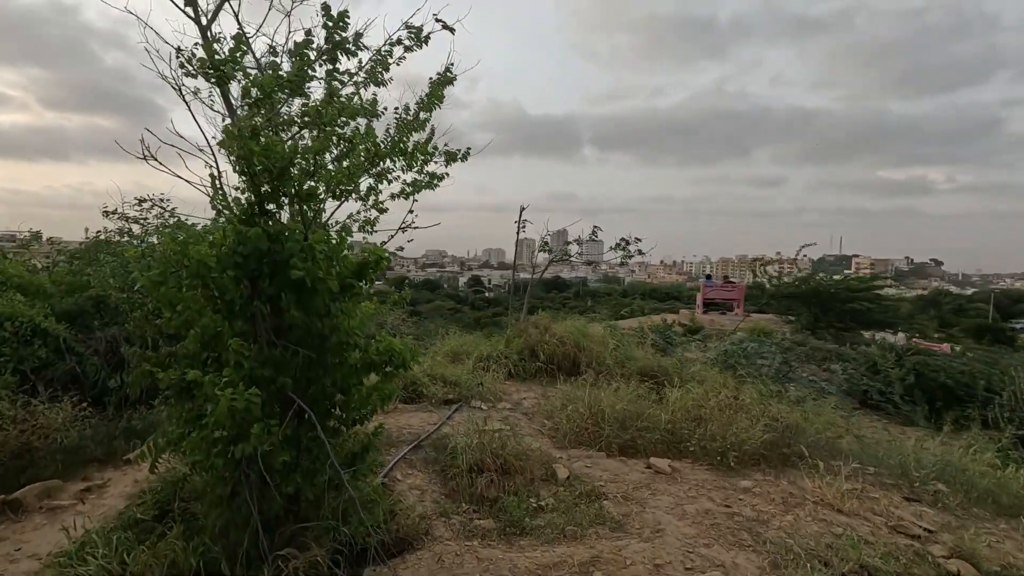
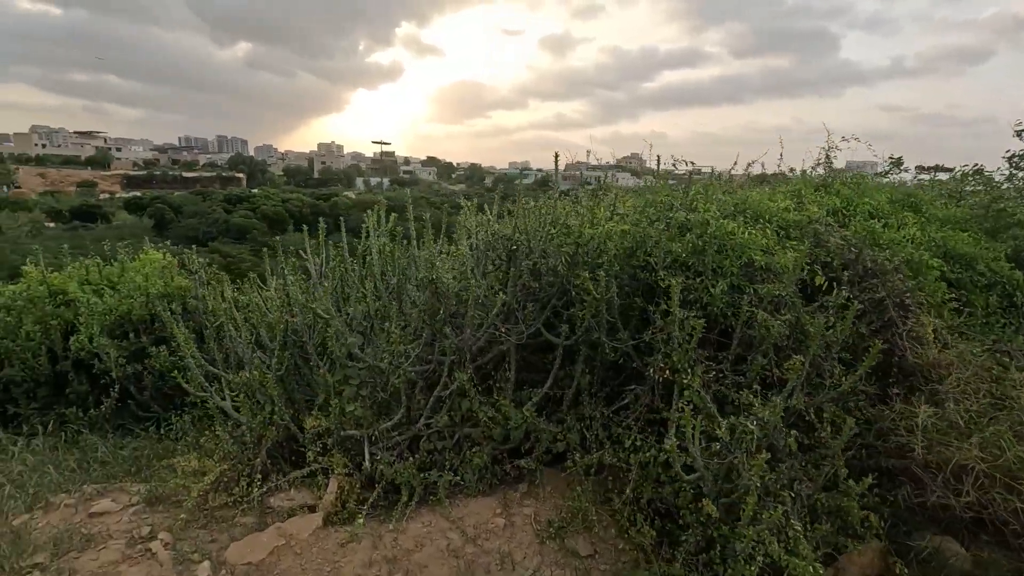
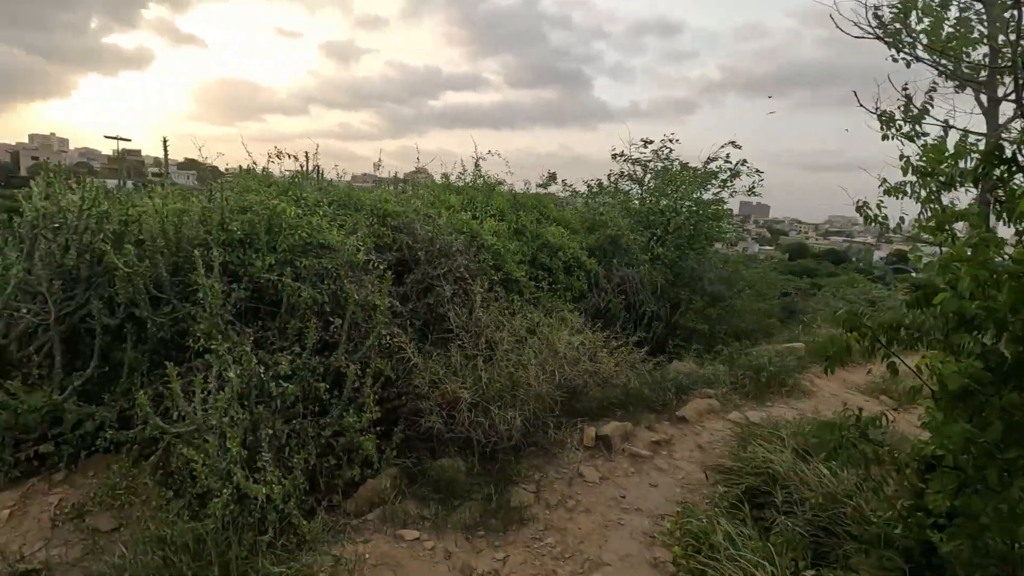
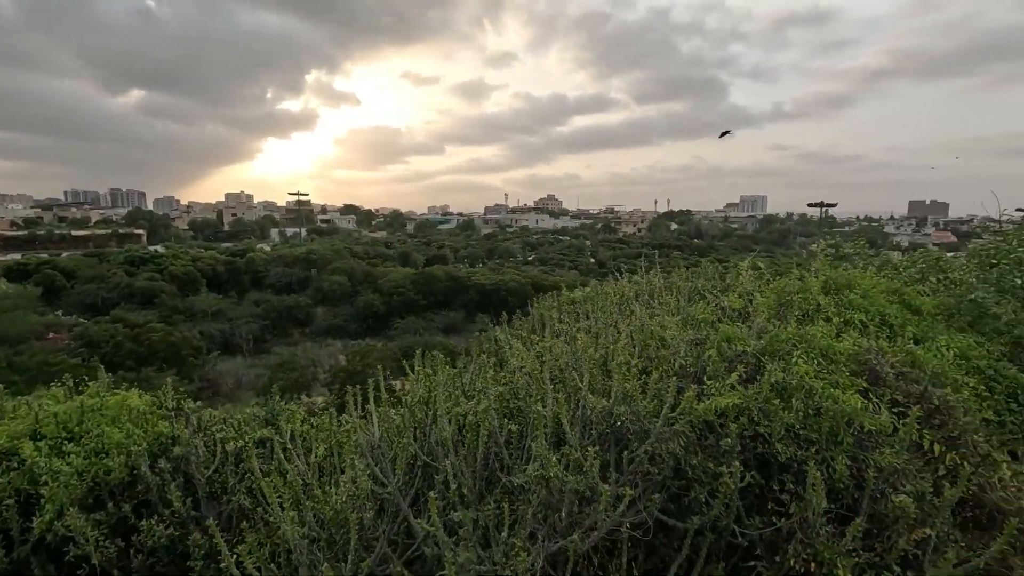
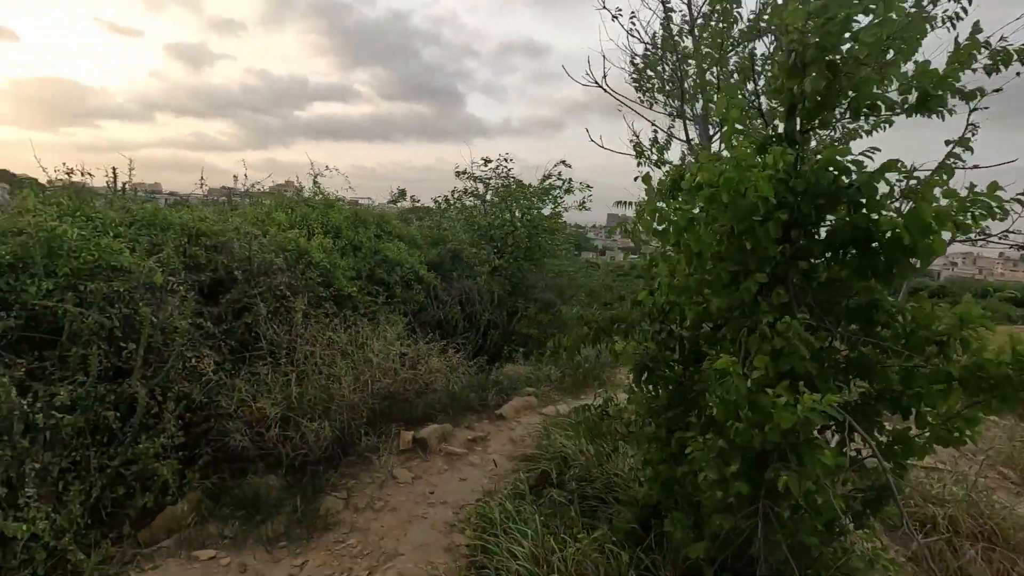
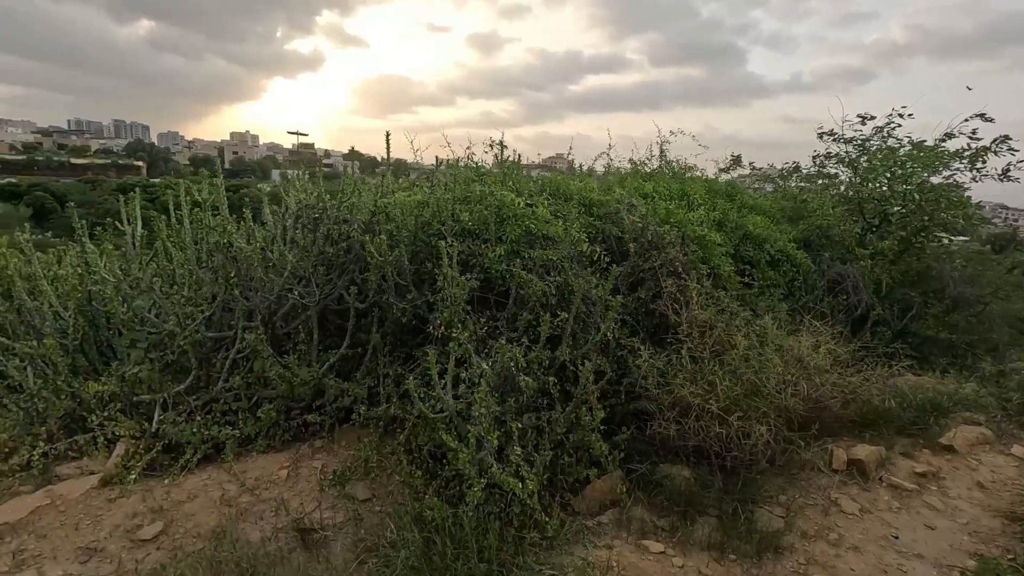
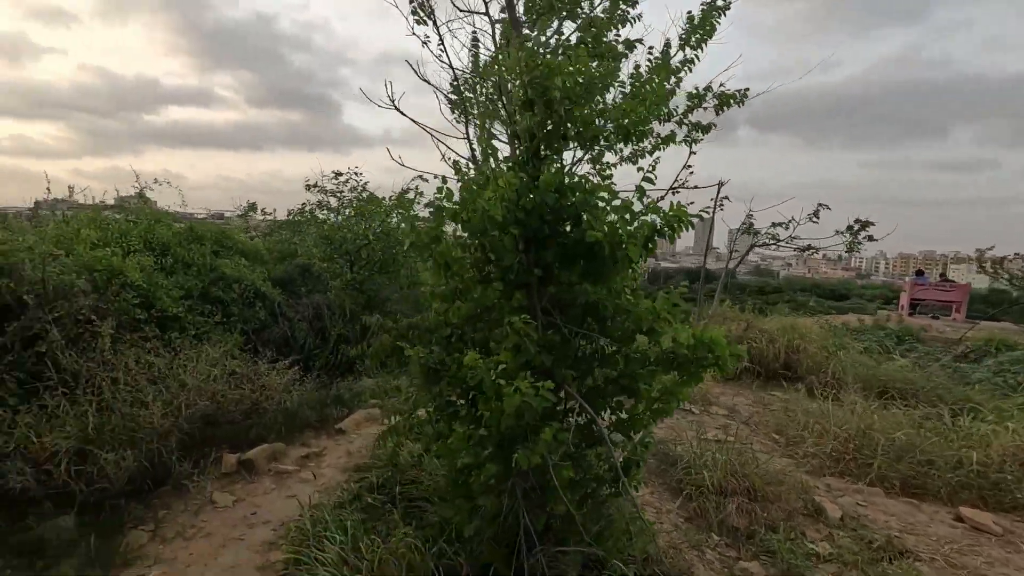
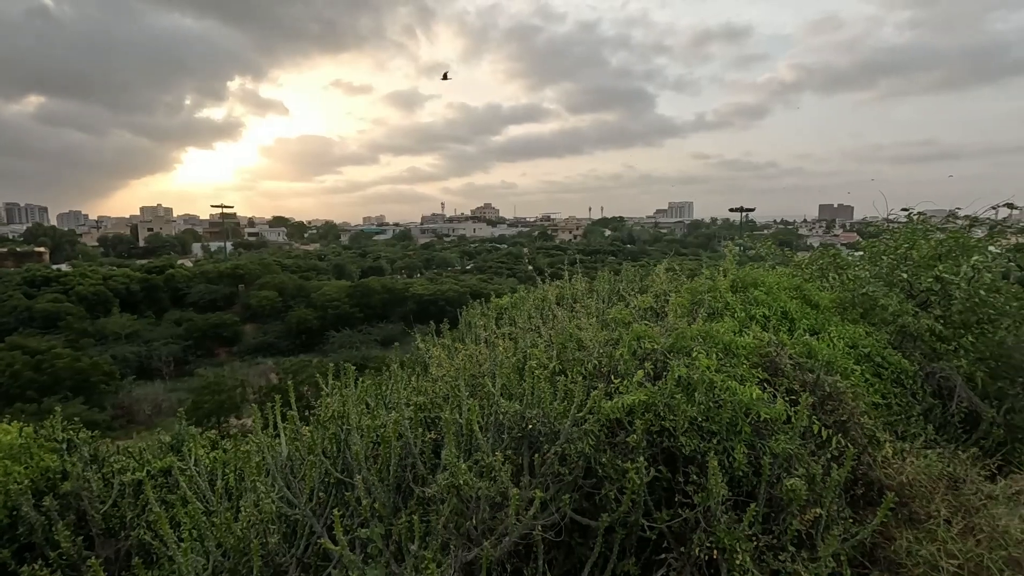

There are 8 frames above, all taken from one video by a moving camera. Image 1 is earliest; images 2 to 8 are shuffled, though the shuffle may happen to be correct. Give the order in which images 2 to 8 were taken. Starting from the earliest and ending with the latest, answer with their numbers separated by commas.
7, 5, 3, 6, 2, 4, 8
